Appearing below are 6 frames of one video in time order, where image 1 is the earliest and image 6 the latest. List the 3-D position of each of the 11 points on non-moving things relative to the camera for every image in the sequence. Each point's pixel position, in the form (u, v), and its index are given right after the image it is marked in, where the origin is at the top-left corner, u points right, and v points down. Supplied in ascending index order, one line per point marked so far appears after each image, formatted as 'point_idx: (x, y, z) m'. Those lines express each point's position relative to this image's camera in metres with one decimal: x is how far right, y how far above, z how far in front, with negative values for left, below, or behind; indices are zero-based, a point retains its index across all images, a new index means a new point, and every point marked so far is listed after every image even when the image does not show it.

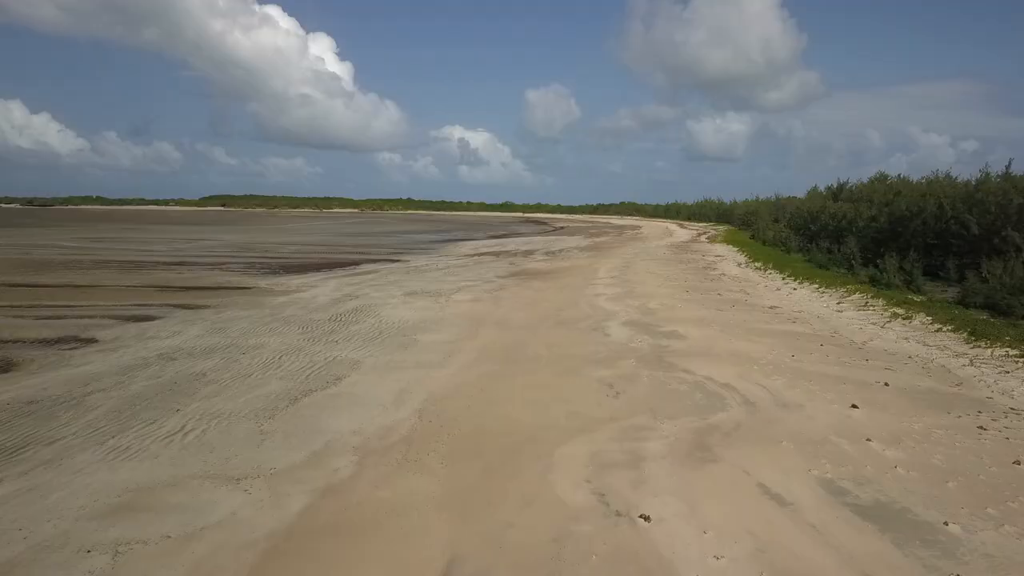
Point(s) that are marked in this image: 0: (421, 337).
0: (-1.2, -0.7, +17.7) m
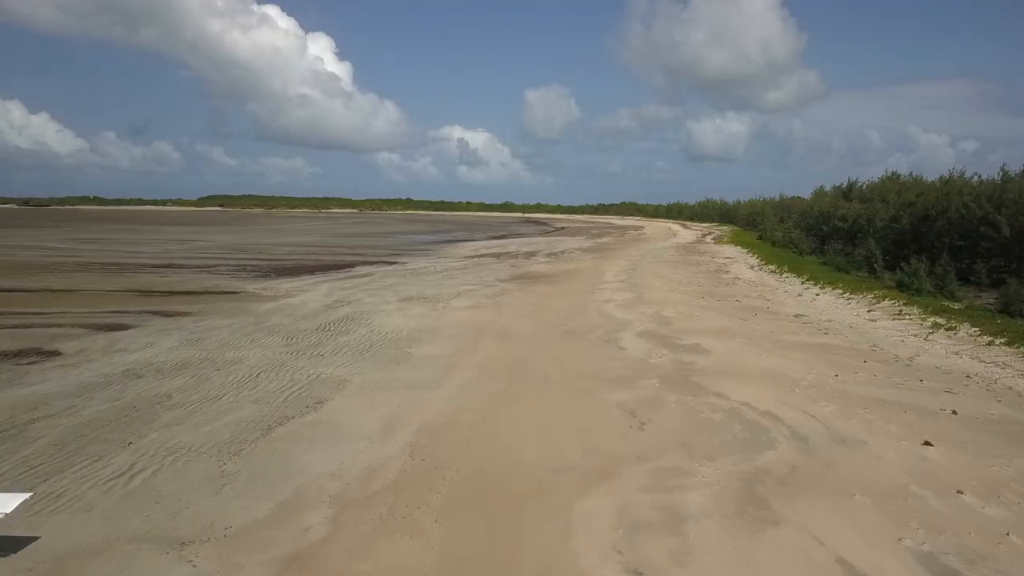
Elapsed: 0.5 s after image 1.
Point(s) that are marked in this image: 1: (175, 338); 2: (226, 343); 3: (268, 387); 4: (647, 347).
0: (-1.2, -0.8, +16.0) m
1: (-4.8, -0.7, +18.3) m
2: (-3.9, -0.8, +17.5) m
3: (-2.5, -1.0, +13.1) m
4: (+1.6, -0.7, +15.1) m
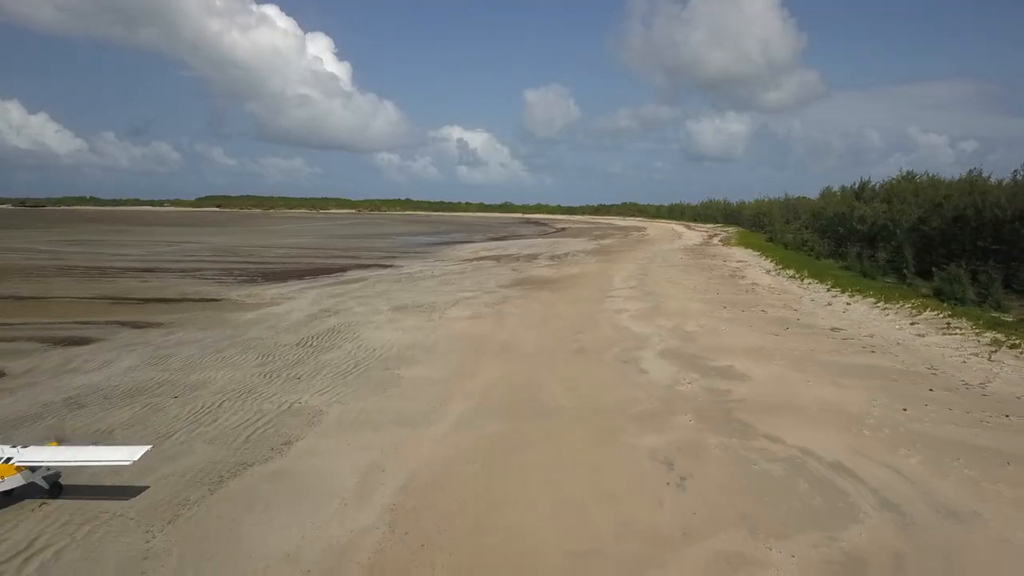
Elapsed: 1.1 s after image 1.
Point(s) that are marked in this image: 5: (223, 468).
0: (-1.1, -0.9, +14.1) m
1: (-4.7, -0.9, +16.3) m
2: (-3.8, -0.9, +15.5) m
3: (-2.4, -1.1, +11.1) m
4: (+1.6, -0.8, +13.1) m
5: (-2.0, -1.3, +9.0) m
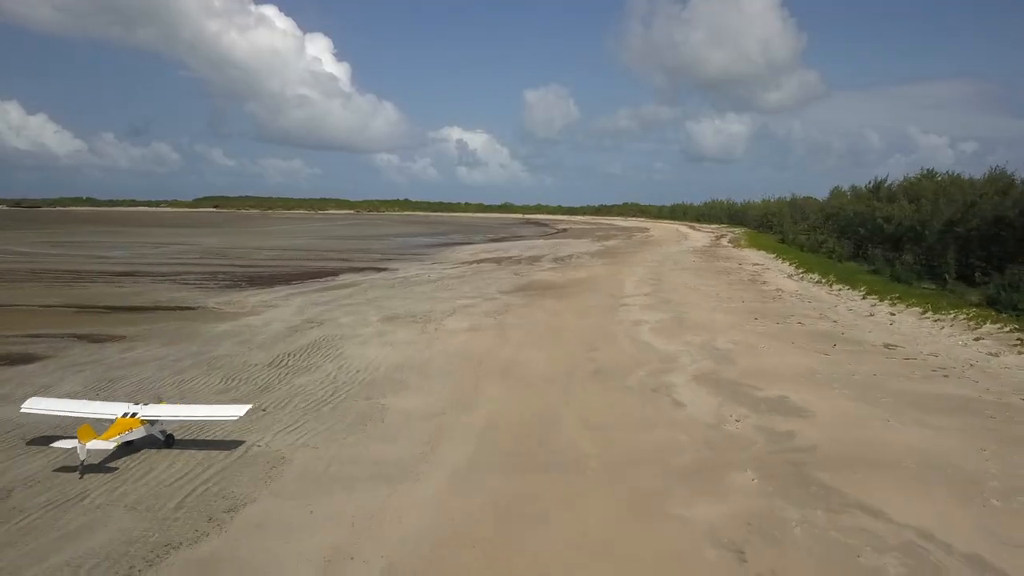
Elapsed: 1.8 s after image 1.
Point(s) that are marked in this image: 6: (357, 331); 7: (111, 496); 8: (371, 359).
0: (-1.1, -1.0, +11.8) m
1: (-4.7, -1.0, +14.0) m
2: (-3.7, -1.0, +13.2) m
3: (-2.4, -1.3, +8.8) m
4: (+1.7, -1.0, +10.8) m
5: (-1.9, -1.4, +6.7) m
6: (-2.2, -0.6, +18.7) m
7: (-2.5, -1.3, +8.2) m
8: (-1.7, -0.8, +15.4) m
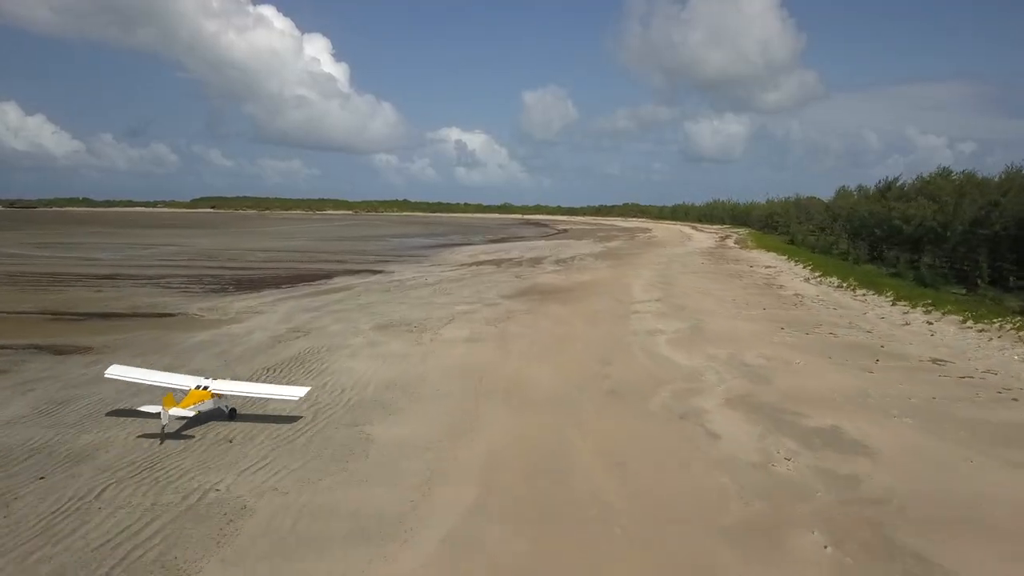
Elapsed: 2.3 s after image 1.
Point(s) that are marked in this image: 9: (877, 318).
0: (-1.0, -1.1, +10.2) m
1: (-4.6, -1.1, +12.5) m
2: (-3.7, -1.1, +11.6) m
3: (-2.3, -1.4, +7.2) m
4: (+1.7, -1.0, +9.2) m
5: (-1.9, -1.5, +5.2) m
6: (-2.2, -0.7, +17.2) m
7: (-2.5, -1.4, +6.6) m
8: (-1.6, -0.9, +13.8) m
9: (+5.2, -0.4, +18.6) m
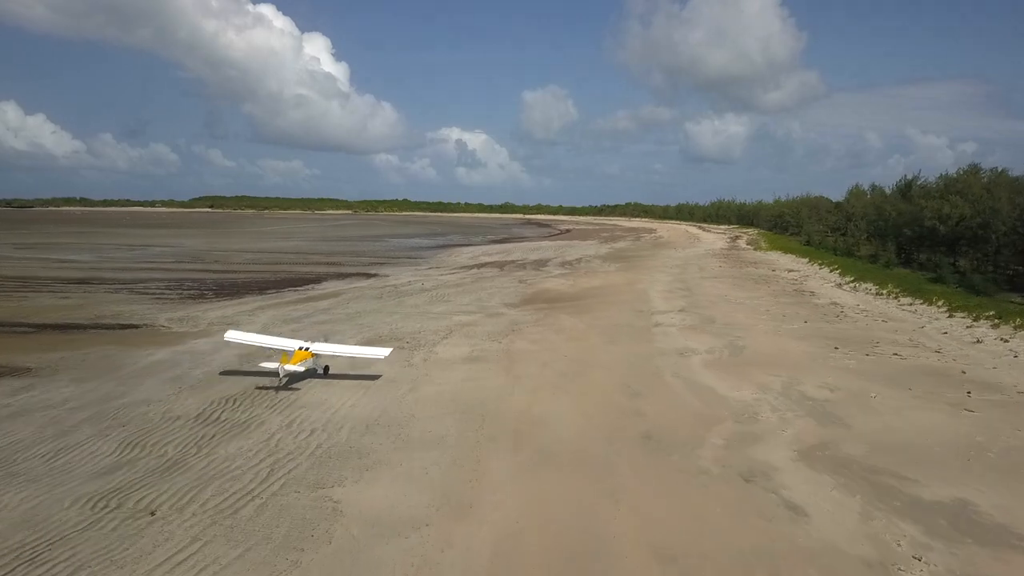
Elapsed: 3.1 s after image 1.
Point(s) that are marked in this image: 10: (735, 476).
0: (-1.0, -1.3, +7.8) m
1: (-4.5, -1.2, +10.0) m
2: (-3.6, -1.2, +9.2) m
3: (-2.2, -1.5, +4.8) m
4: (+1.8, -1.2, +6.8) m
5: (-1.8, -1.6, +2.7) m
6: (-2.1, -0.8, +14.7) m
7: (-2.4, -1.5, +4.2) m
8: (-1.6, -1.1, +11.4) m
9: (+5.3, -0.6, +16.1) m
10: (+1.4, -1.1, +7.9) m
